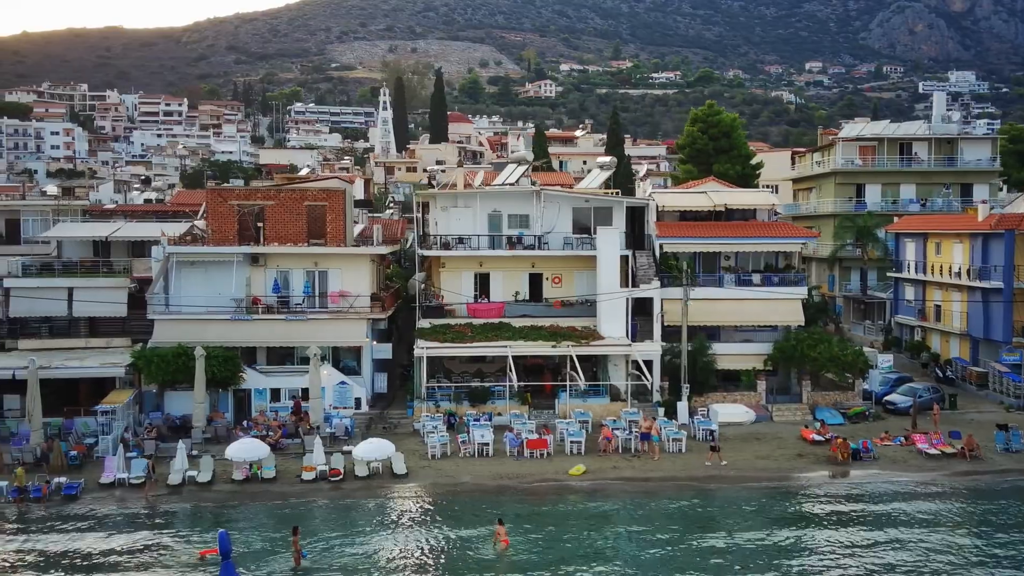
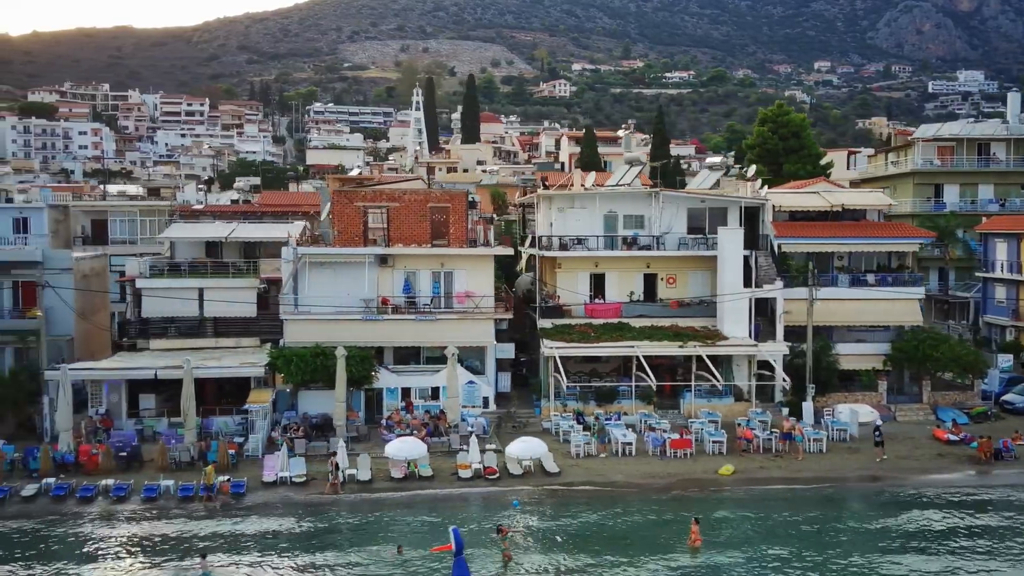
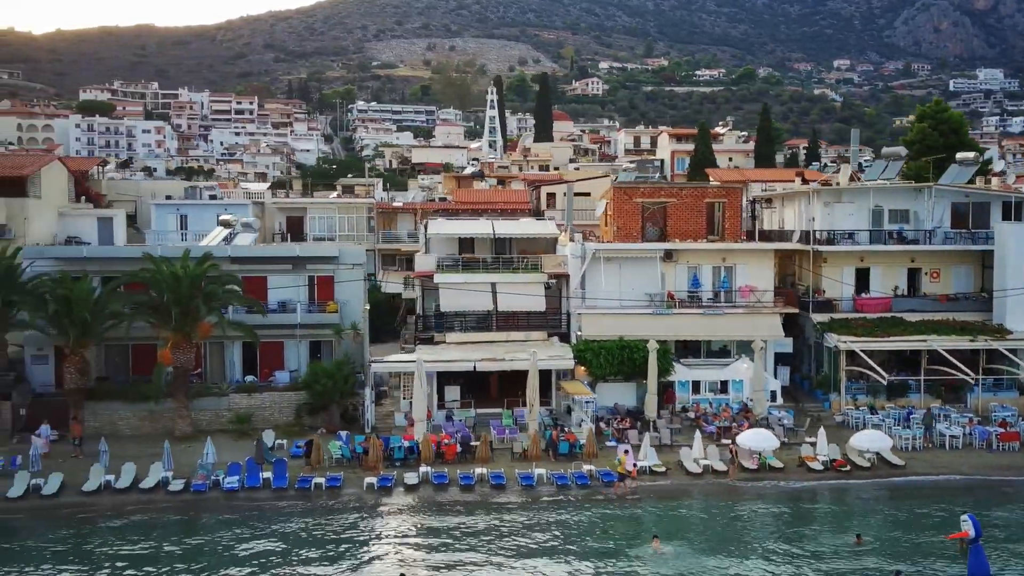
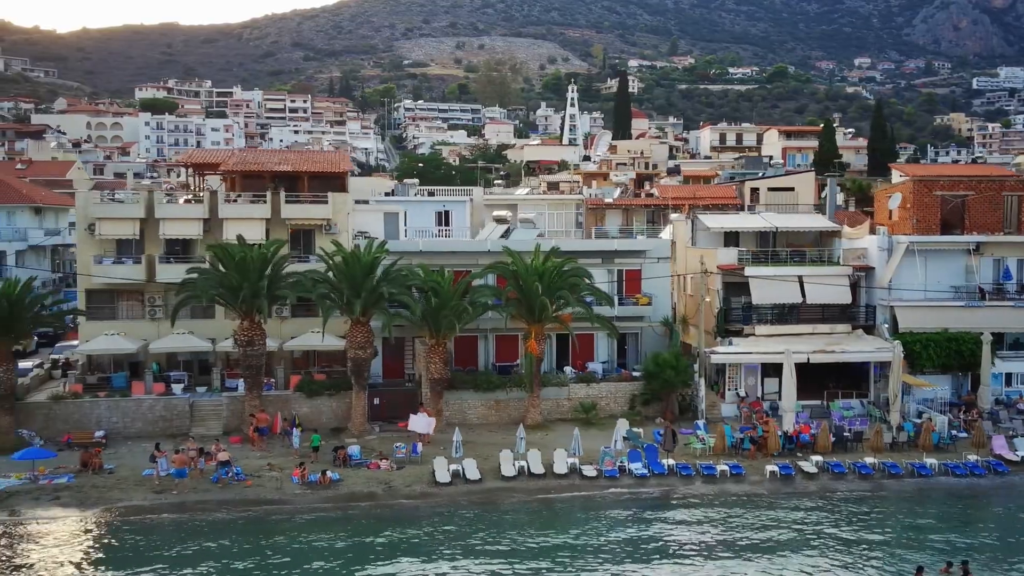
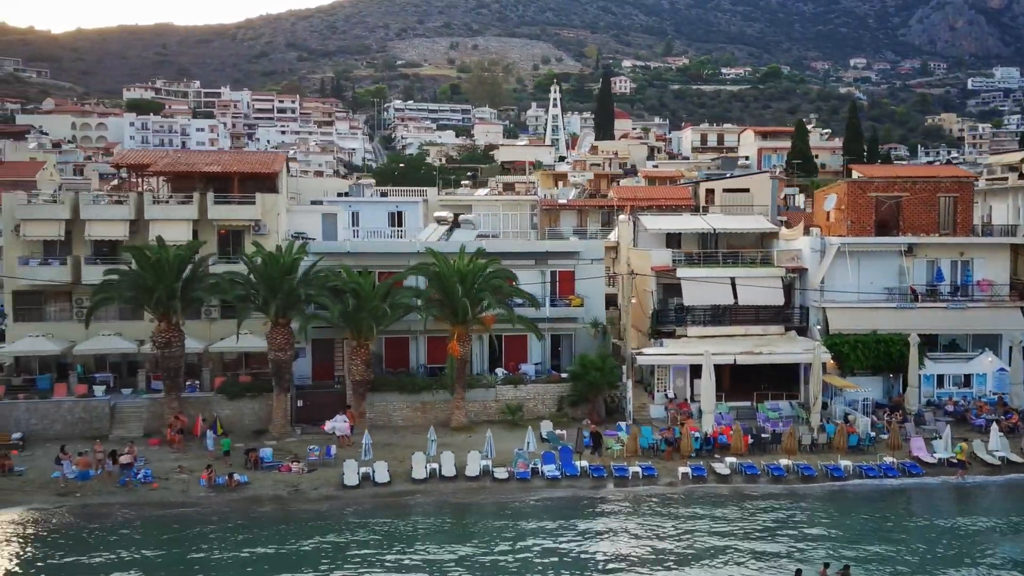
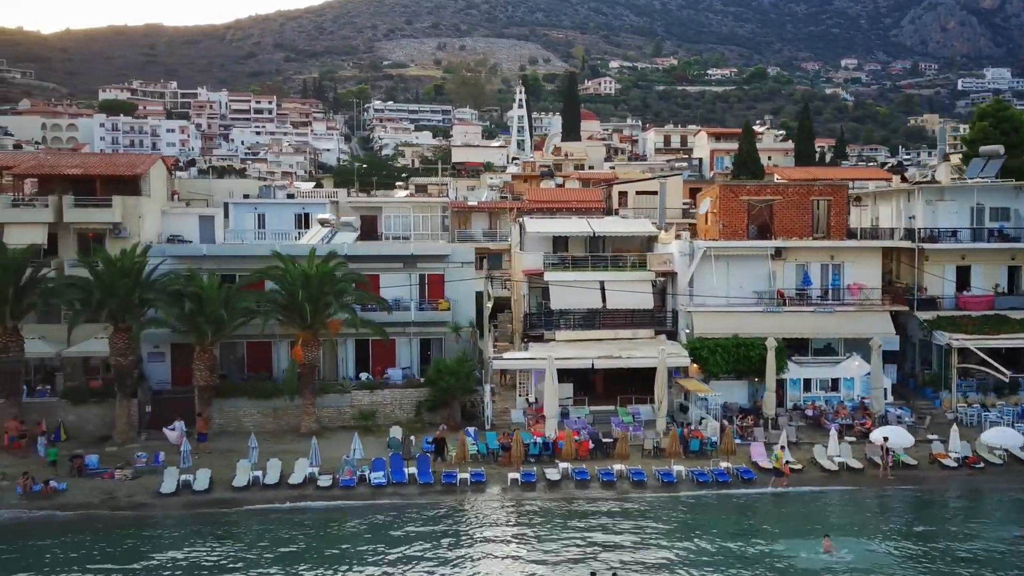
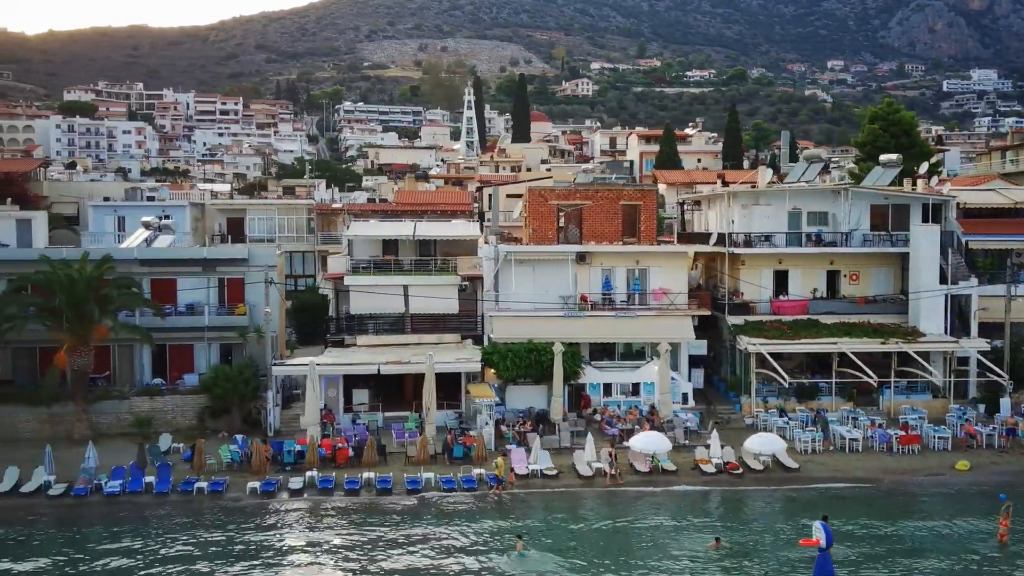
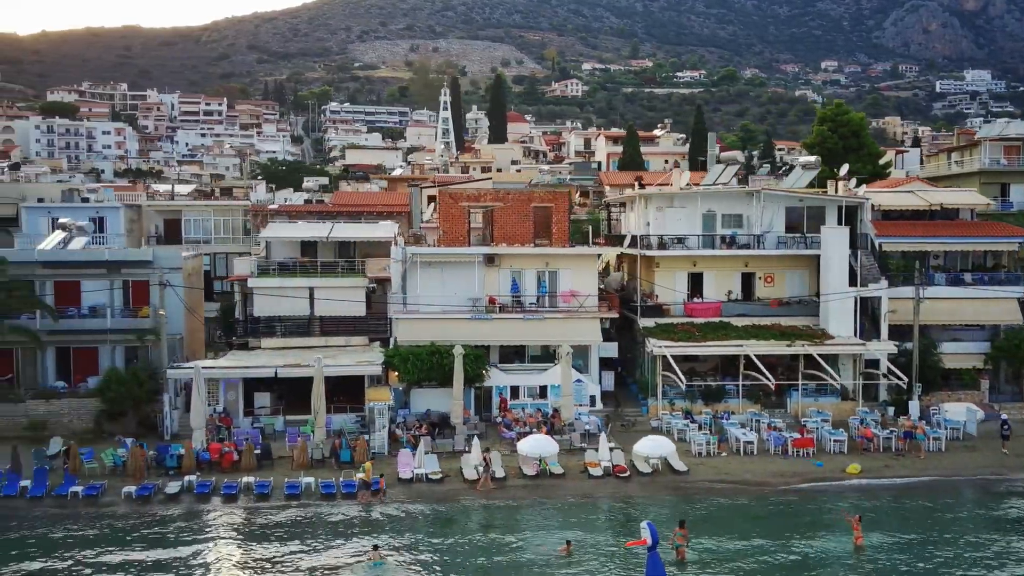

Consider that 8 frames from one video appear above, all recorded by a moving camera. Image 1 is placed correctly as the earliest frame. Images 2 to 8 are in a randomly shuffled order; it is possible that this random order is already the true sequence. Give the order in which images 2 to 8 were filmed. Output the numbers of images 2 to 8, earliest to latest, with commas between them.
2, 8, 7, 3, 6, 5, 4
